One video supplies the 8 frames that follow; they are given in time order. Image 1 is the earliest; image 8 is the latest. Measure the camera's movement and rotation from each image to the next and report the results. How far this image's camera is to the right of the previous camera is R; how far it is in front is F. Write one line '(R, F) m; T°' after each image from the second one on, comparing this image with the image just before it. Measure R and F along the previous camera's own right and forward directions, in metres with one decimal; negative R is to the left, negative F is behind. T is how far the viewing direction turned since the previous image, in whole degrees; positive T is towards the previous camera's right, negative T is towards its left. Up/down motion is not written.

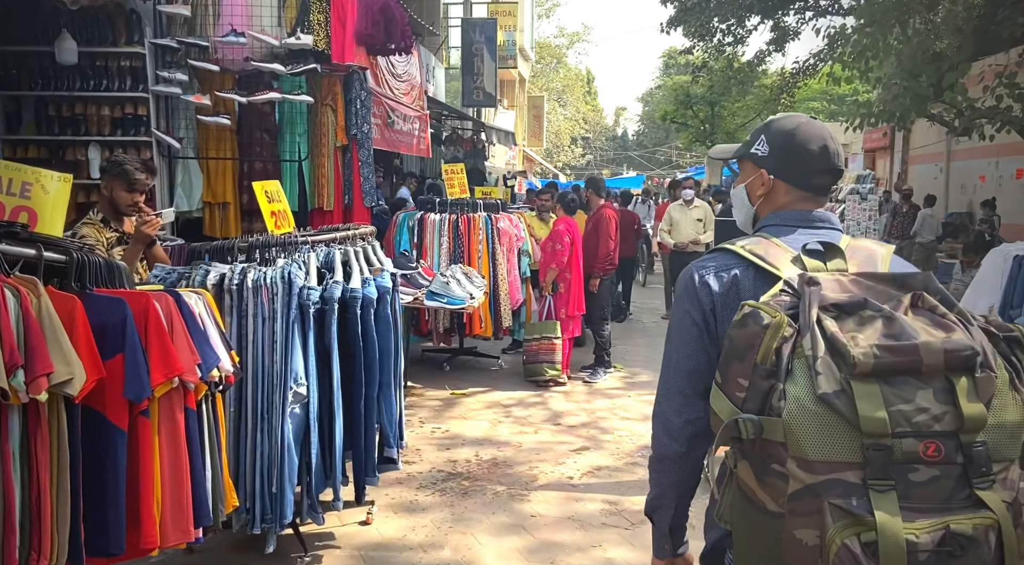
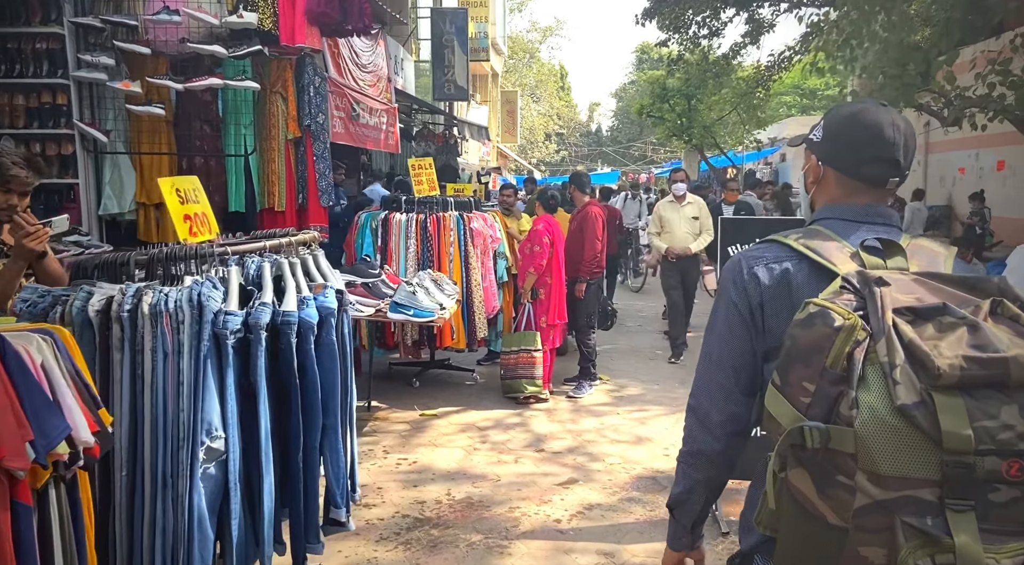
(0.0, +0.7) m; +2°
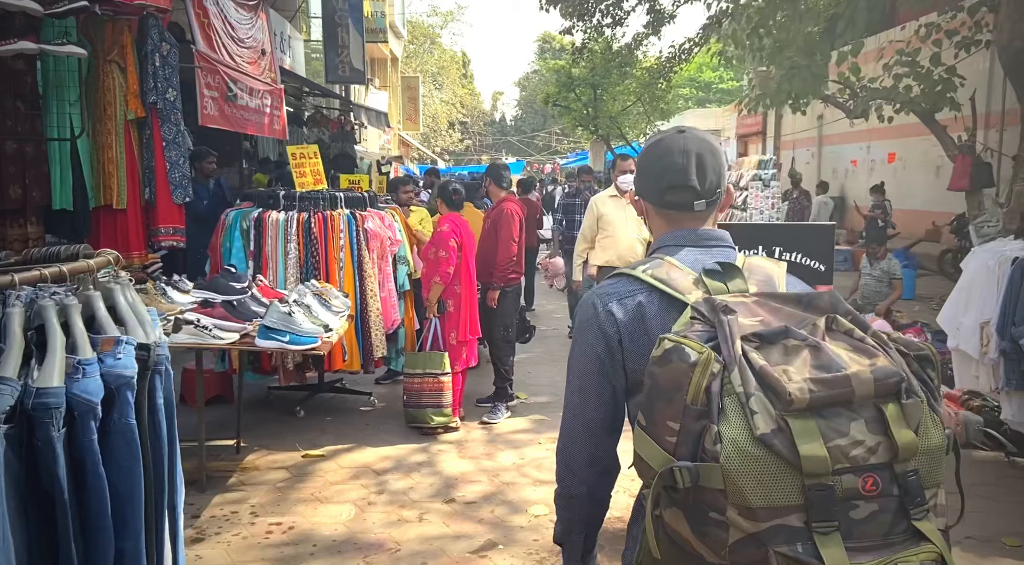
(0.0, +0.9) m; +7°
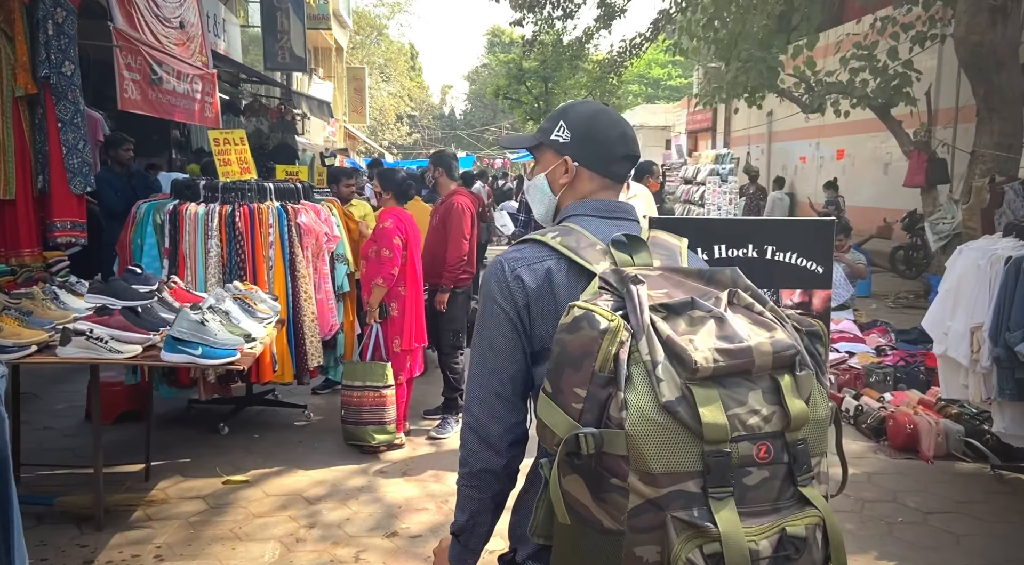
(0.0, +0.5) m; +4°
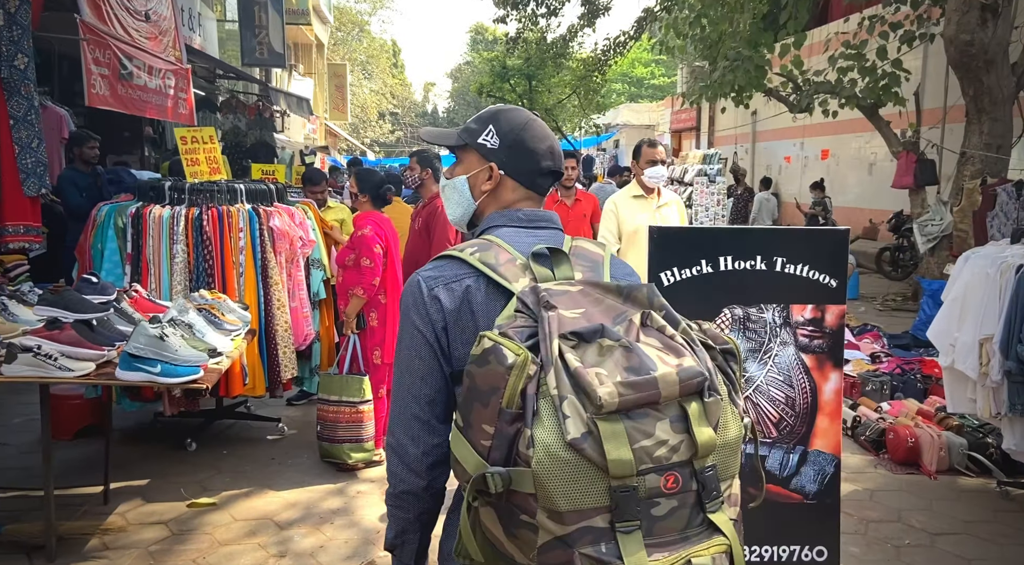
(0.0, +0.2) m; +1°
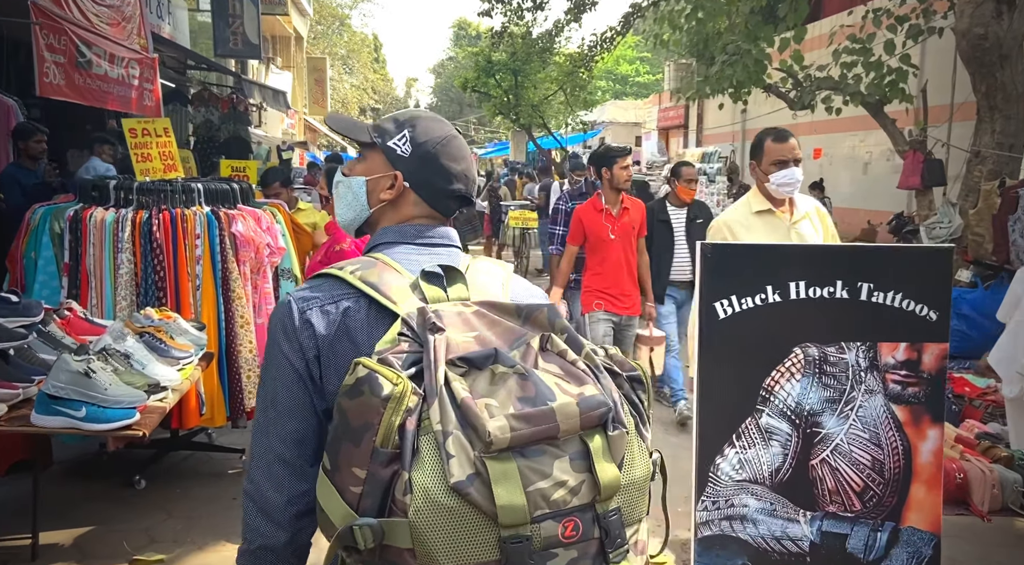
(-0.1, +0.6) m; +1°
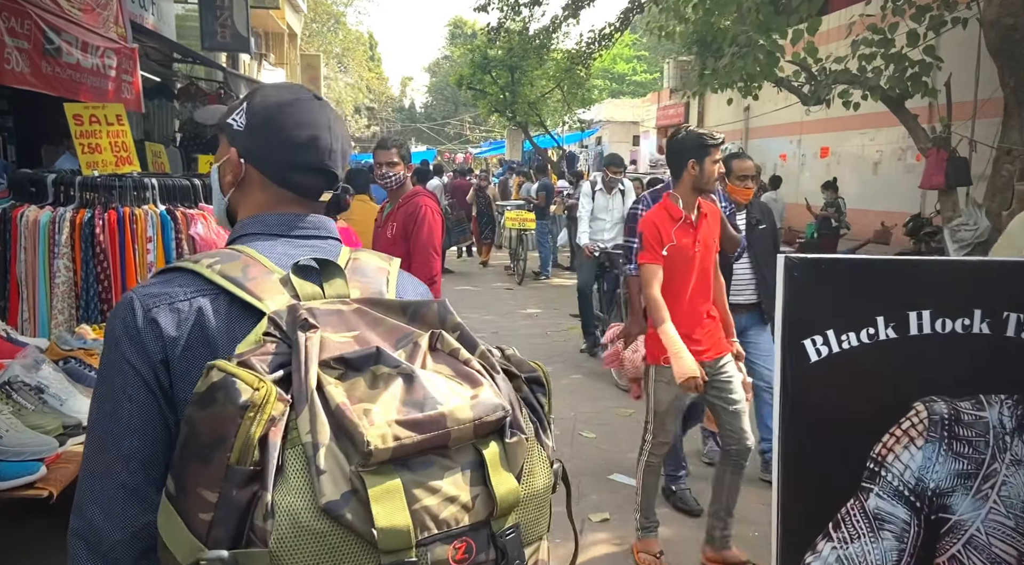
(0.0, +0.6) m; 0°
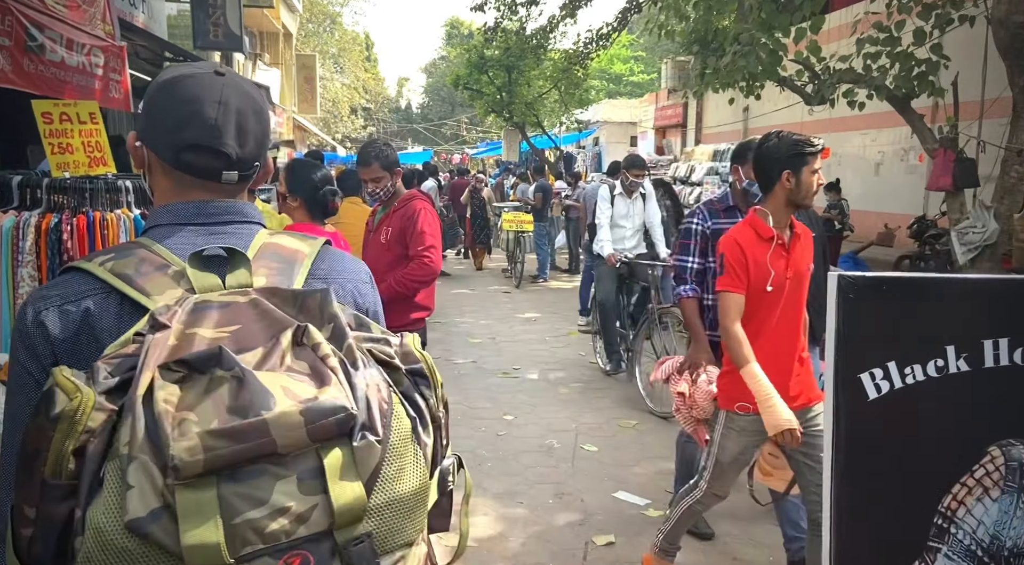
(0.0, +0.2) m; 0°
